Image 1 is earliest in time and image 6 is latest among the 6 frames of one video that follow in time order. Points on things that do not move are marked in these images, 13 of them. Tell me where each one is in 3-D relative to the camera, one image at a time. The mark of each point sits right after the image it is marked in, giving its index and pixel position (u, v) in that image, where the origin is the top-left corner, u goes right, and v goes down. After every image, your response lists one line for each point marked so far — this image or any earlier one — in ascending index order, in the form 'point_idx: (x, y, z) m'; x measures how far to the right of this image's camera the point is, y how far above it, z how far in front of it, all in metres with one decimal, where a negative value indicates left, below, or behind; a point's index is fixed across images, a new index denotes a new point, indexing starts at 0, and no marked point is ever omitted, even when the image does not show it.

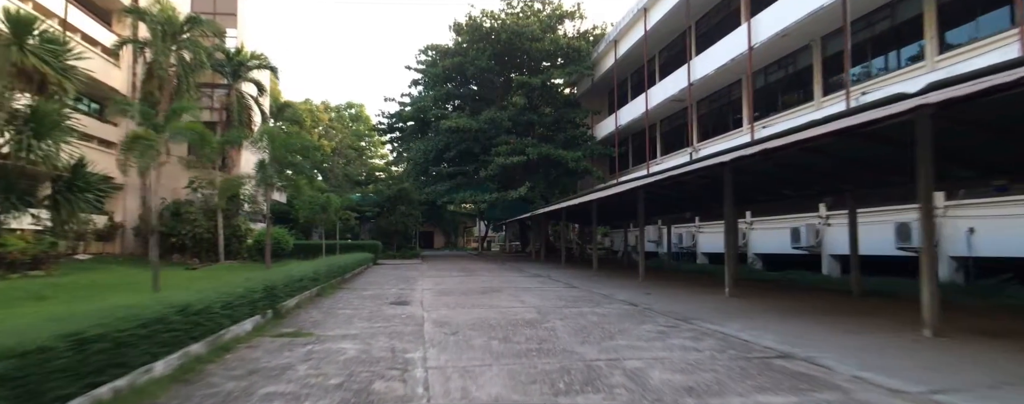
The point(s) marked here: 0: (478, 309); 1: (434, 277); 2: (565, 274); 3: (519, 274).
0: (-0.7, -2.4, +9.8) m
1: (-3.2, -3.2, +18.0) m
2: (+2.3, -3.1, +18.3) m
3: (+0.3, -3.2, +19.0) m
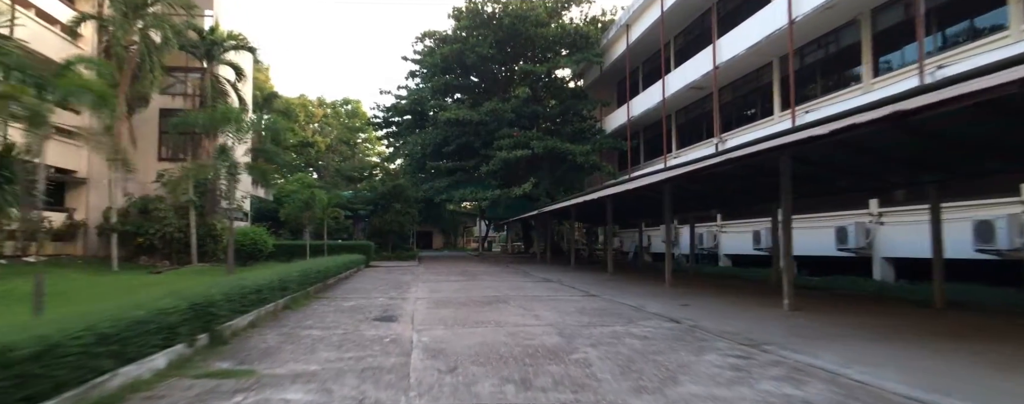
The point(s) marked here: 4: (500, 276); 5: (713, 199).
0: (-0.5, -2.3, +7.7) m
1: (-3.0, -3.0, +15.9) m
2: (+2.5, -2.9, +16.2) m
3: (+0.6, -3.0, +16.9) m
4: (-0.5, -3.1, +18.1) m
5: (+7.6, +0.2, +16.4) m
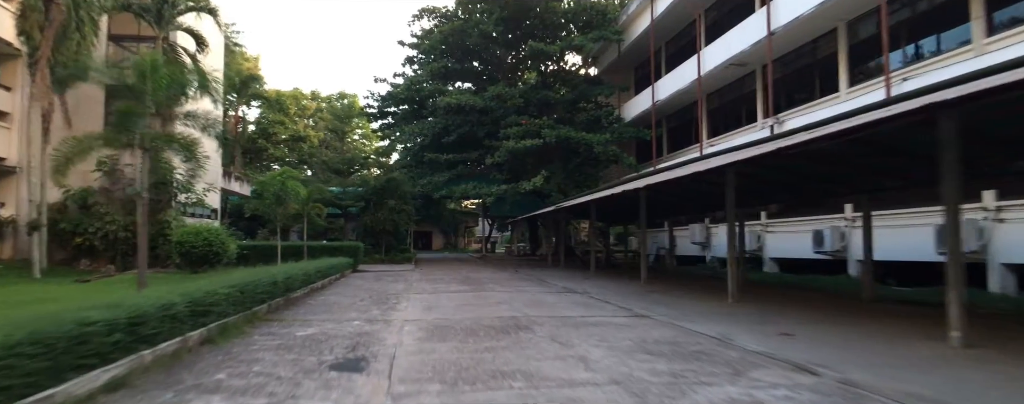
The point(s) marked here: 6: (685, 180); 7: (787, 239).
0: (-0.1, -2.0, +4.5) m
1: (-2.5, -2.7, +12.8) m
2: (+3.0, -2.7, +13.1) m
3: (+1.0, -2.8, +13.8) m
4: (0.0, -2.9, +14.9) m
5: (+8.1, +0.4, +13.2) m
6: (+5.5, +0.6, +13.6) m
7: (+11.3, -1.5, +17.6) m
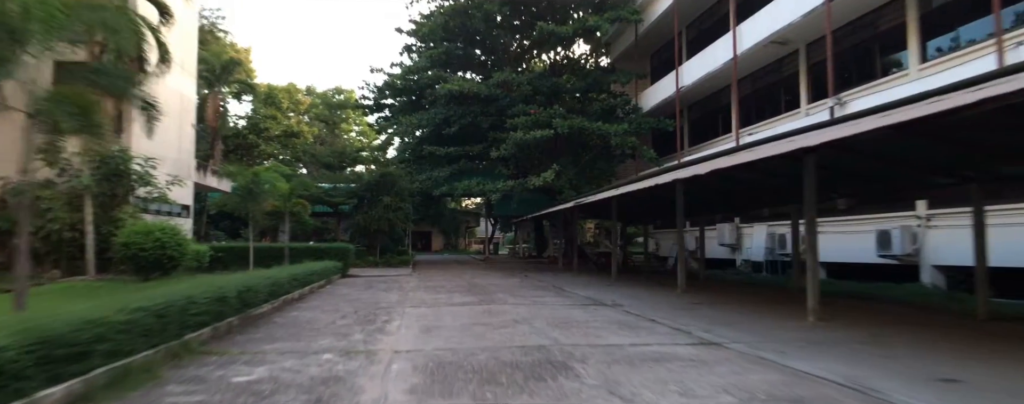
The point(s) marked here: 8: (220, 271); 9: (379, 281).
0: (+0.4, -1.8, +2.2) m
1: (-2.1, -2.6, +10.5) m
2: (+3.4, -2.5, +10.8) m
3: (+1.4, -2.6, +11.5) m
4: (+0.4, -2.7, +12.6) m
5: (+8.5, +0.6, +10.9) m
6: (+5.9, +0.8, +11.3) m
7: (+11.7, -1.4, +15.3) m
8: (-11.7, -2.8, +17.3) m
9: (-5.0, -3.0, +16.1) m
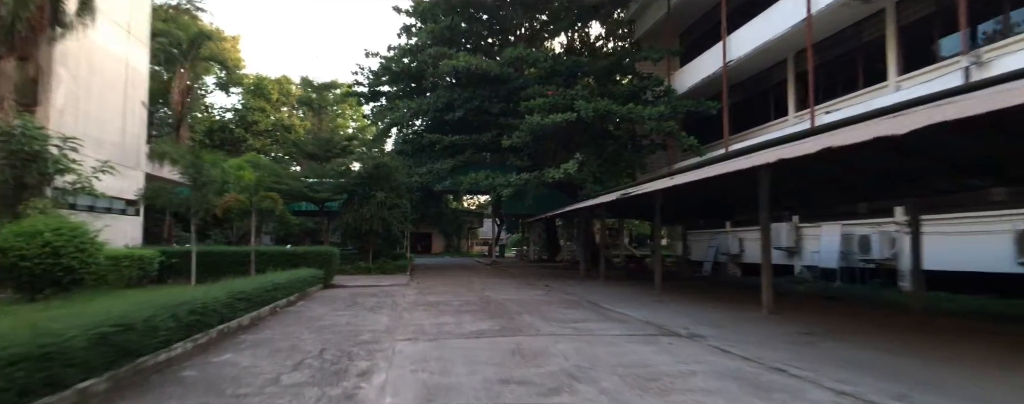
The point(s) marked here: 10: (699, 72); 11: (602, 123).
0: (+1.0, -1.6, -1.0) m
1: (-1.5, -2.4, +7.3) m
2: (+4.1, -2.3, +7.6) m
3: (+2.1, -2.4, +8.3) m
4: (+1.0, -2.5, +9.4) m
5: (+9.2, +0.8, +7.7) m
6: (+6.6, +1.0, +8.1) m
7: (+12.3, -1.2, +12.1) m
8: (-11.0, -2.6, +14.1) m
9: (-4.3, -2.8, +12.9) m
10: (+8.7, +6.0, +20.1) m
11: (+4.2, +3.7, +20.1) m
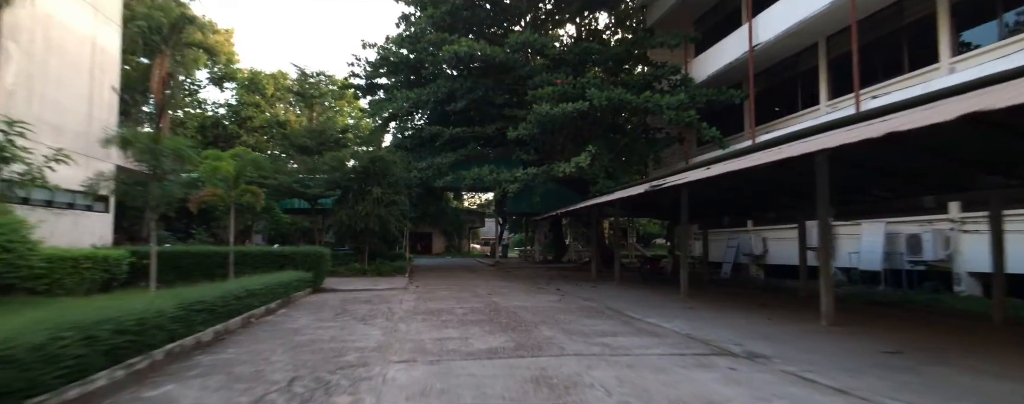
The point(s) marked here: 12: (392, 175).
0: (+1.3, -1.4, -2.4) m
1: (-1.2, -2.2, +5.9) m
2: (+4.3, -2.2, +6.2) m
3: (+2.4, -2.3, +6.9) m
4: (+1.3, -2.4, +8.0) m
5: (+9.5, +0.9, +6.3) m
6: (+6.9, +1.2, +6.7) m
7: (+12.6, -1.0, +10.6) m
8: (-10.7, -2.4, +12.7) m
9: (-4.1, -2.6, +11.5) m
10: (+8.9, +6.2, +18.7) m
11: (+4.4, +3.9, +18.7) m
12: (-5.5, +1.2, +19.5) m
